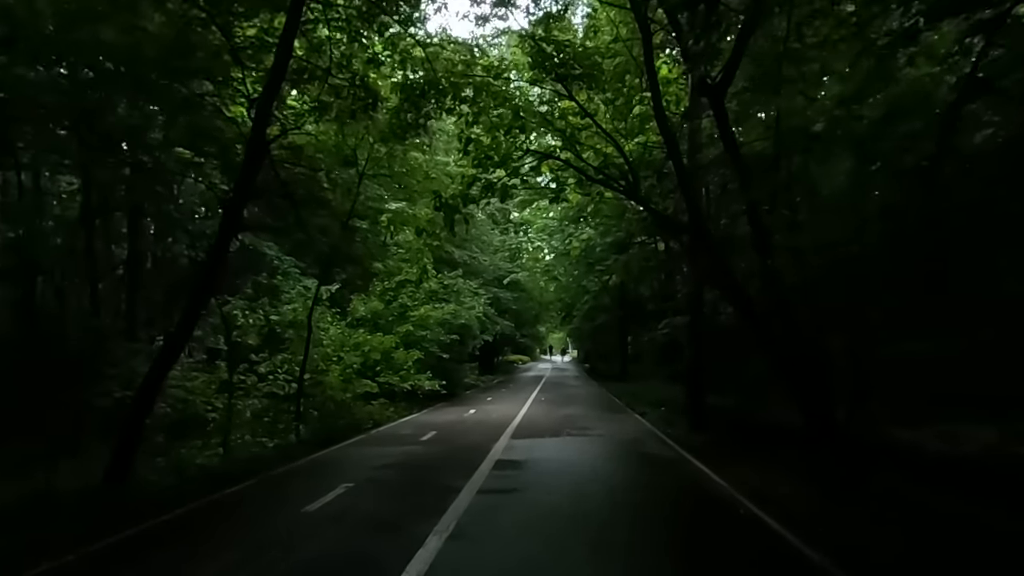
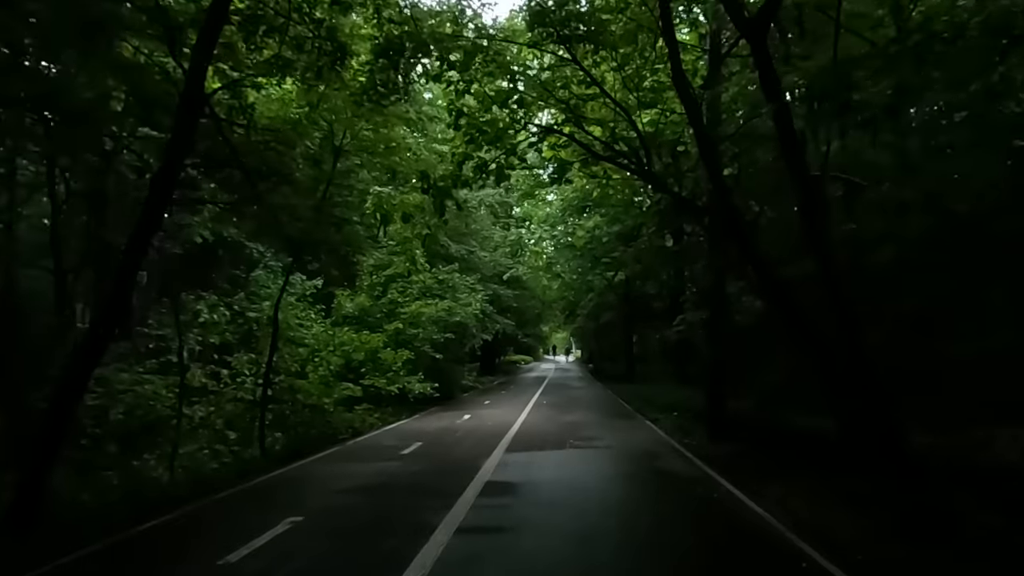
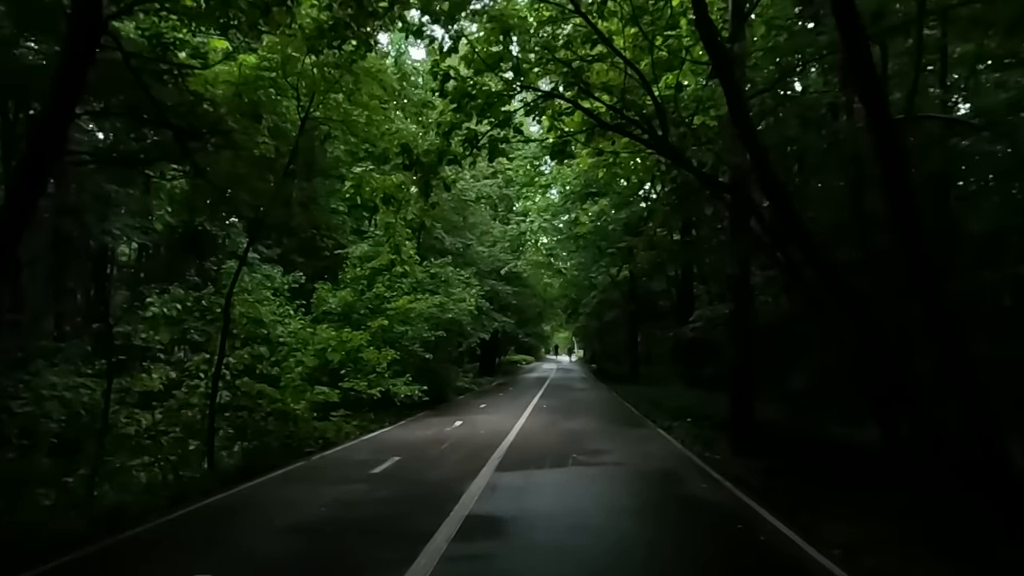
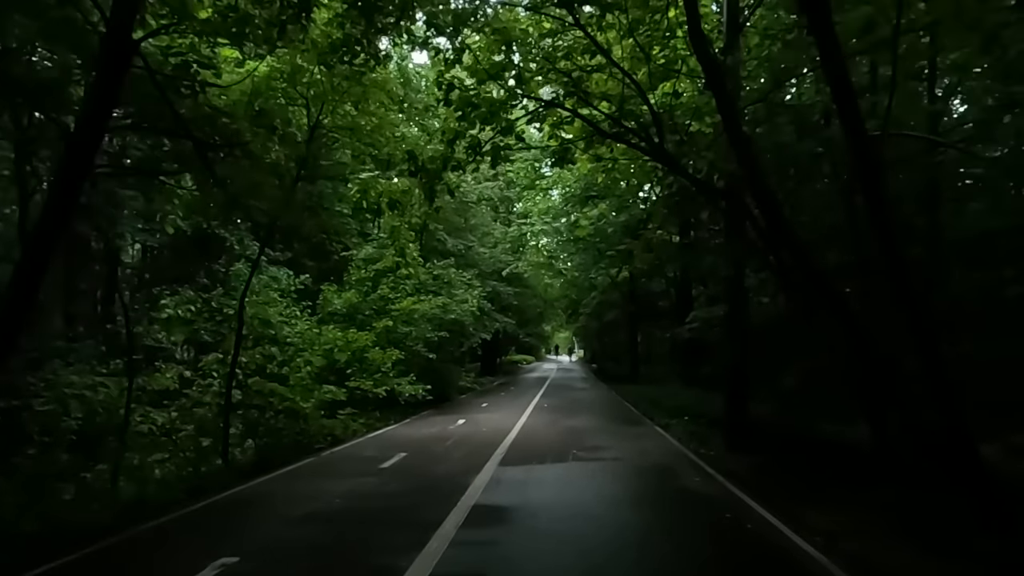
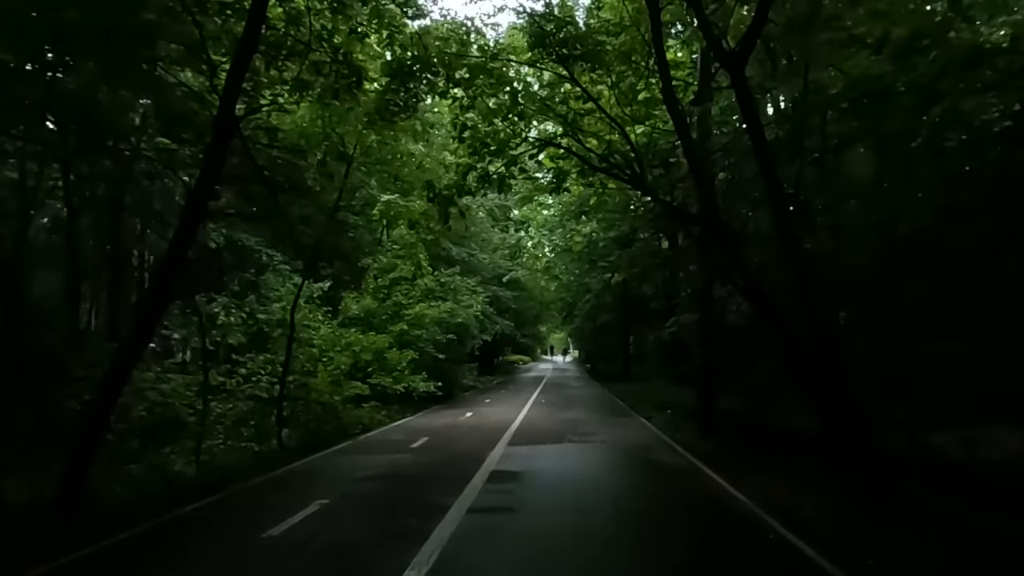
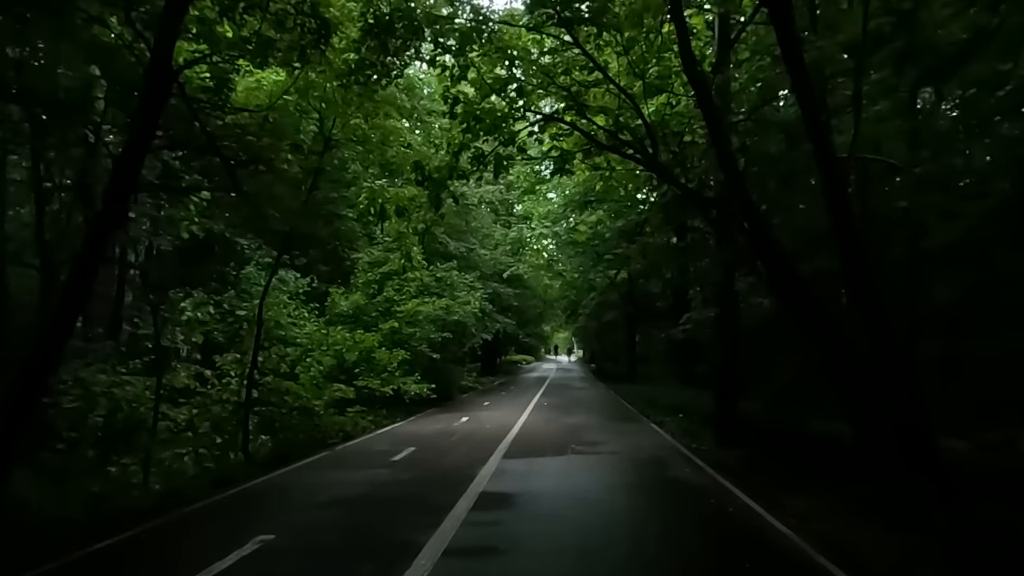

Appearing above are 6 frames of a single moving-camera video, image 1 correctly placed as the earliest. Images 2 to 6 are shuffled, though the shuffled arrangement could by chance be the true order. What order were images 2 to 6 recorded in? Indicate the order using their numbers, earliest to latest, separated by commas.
5, 2, 6, 4, 3
